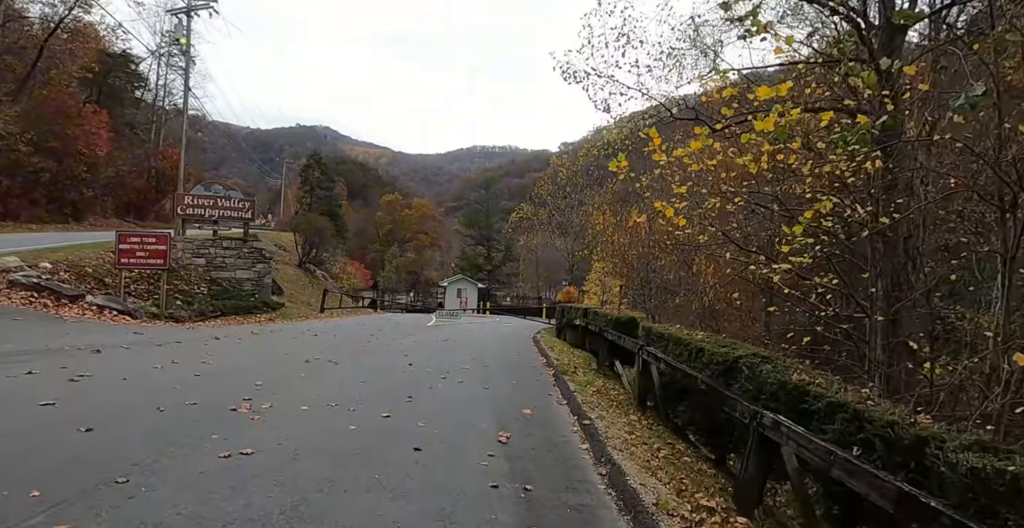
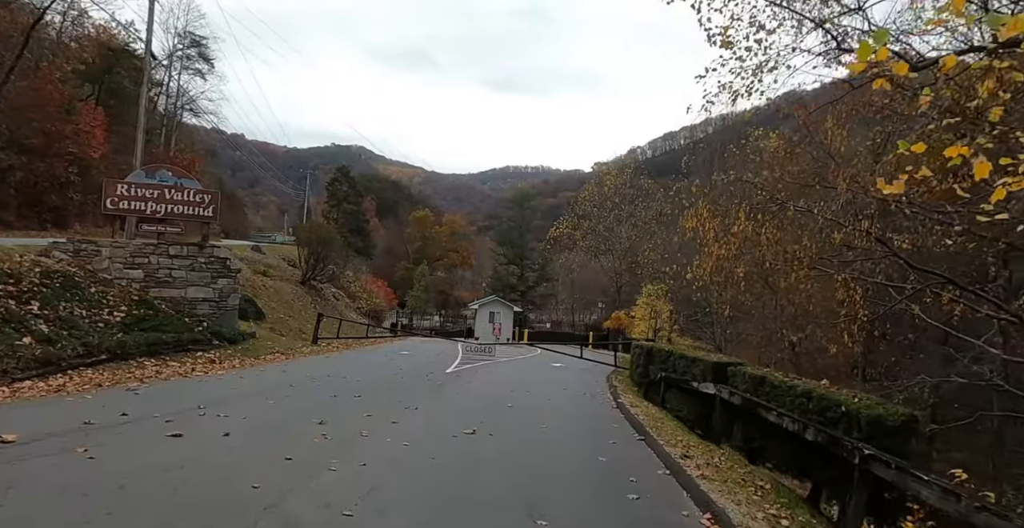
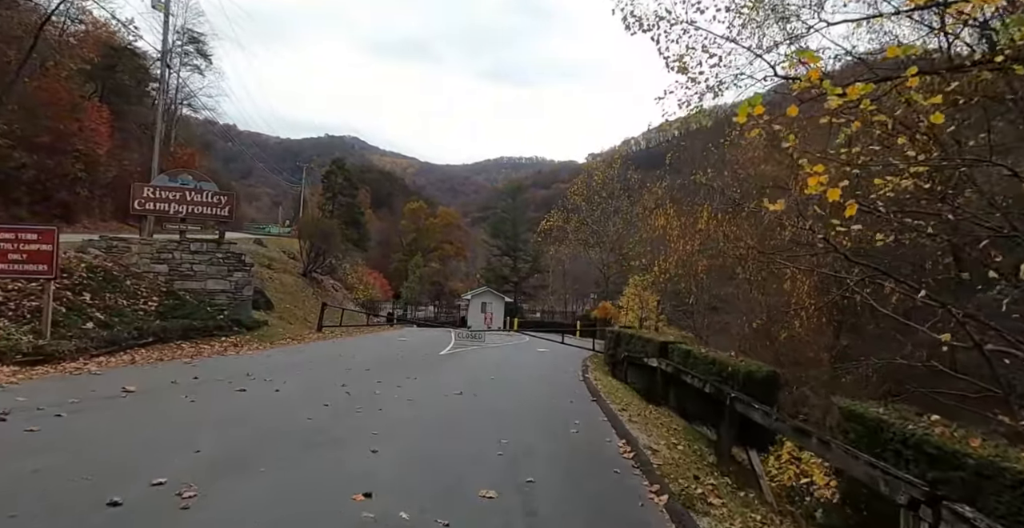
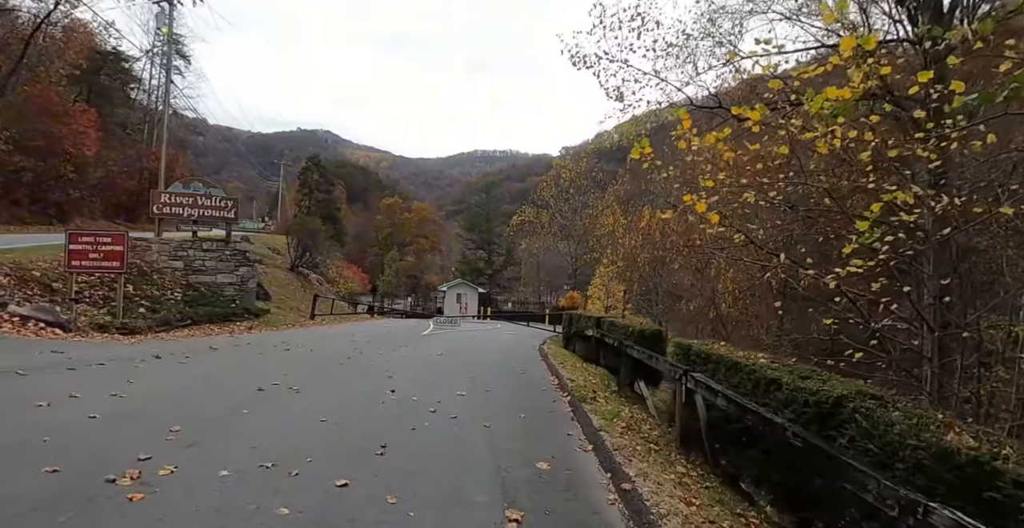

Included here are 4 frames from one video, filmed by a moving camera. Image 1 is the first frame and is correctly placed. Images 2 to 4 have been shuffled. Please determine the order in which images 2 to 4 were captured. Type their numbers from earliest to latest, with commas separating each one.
4, 3, 2
